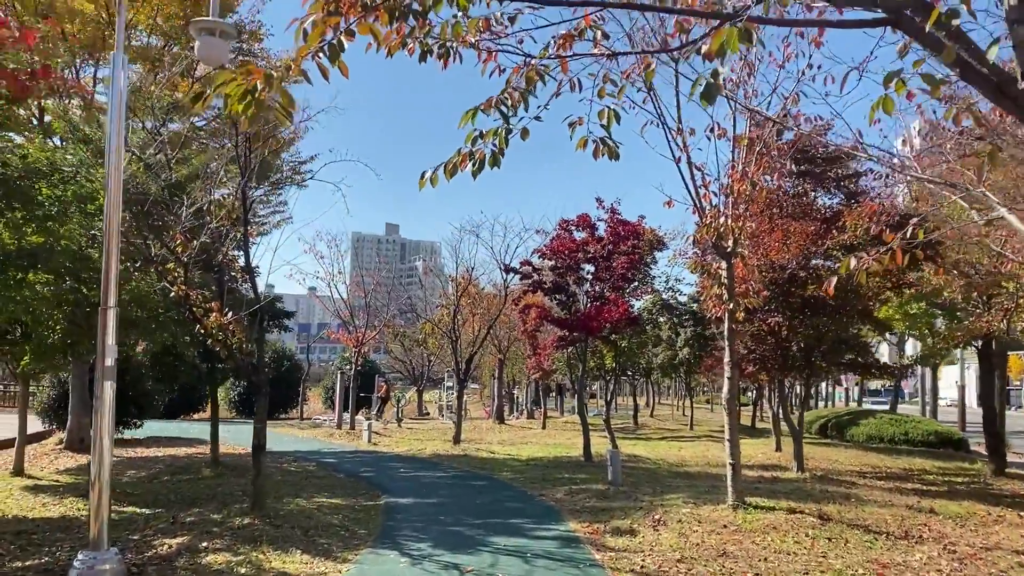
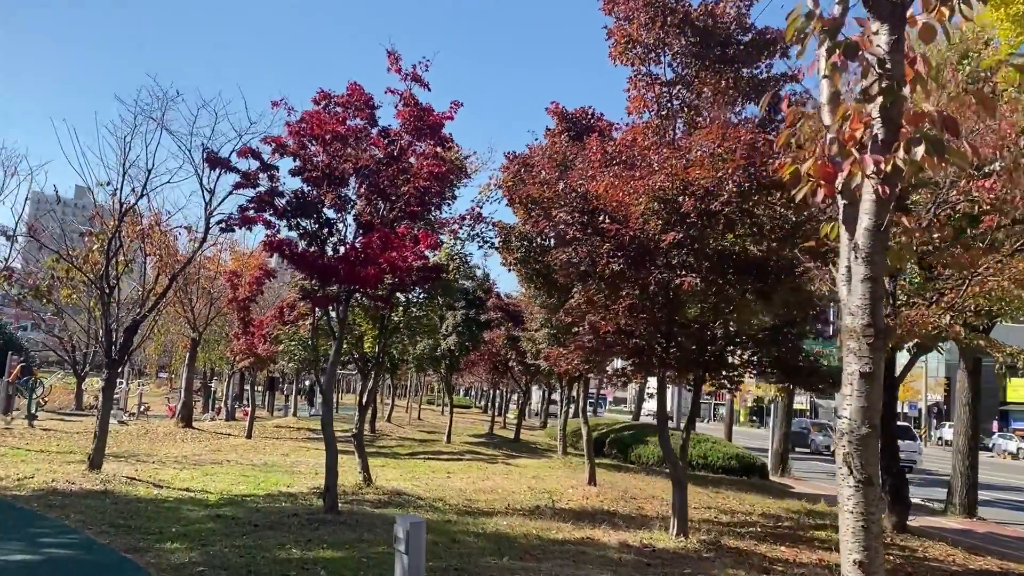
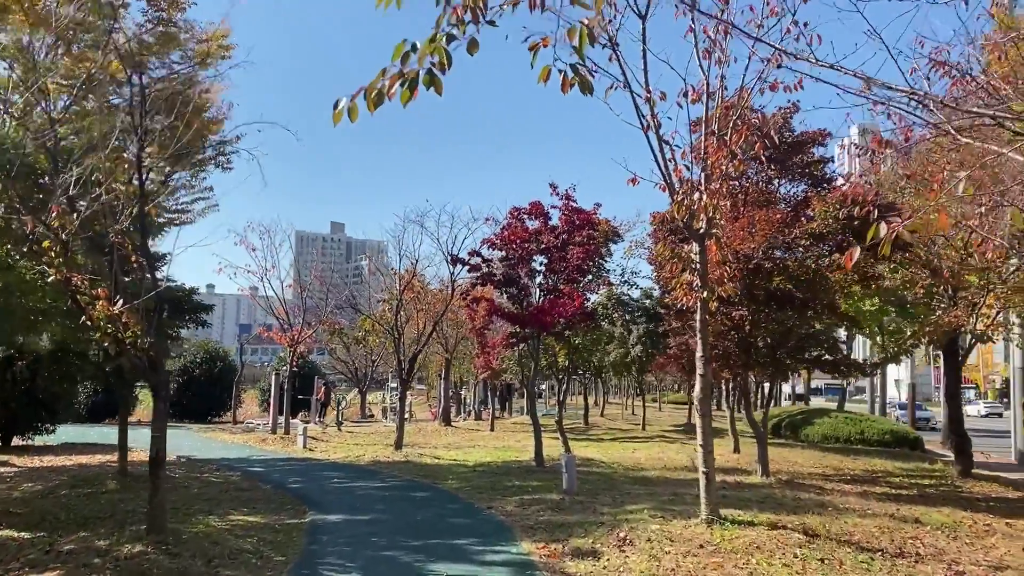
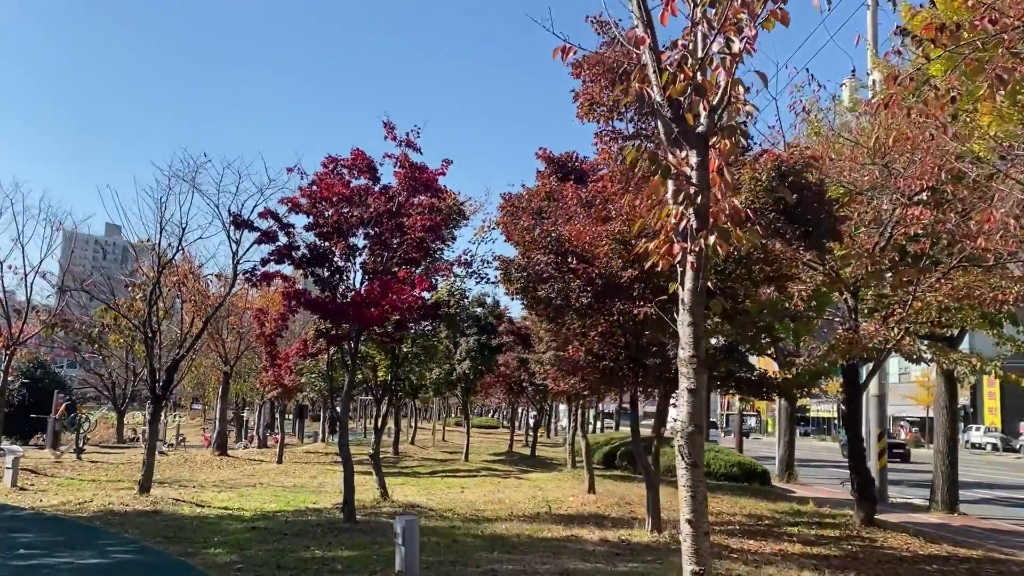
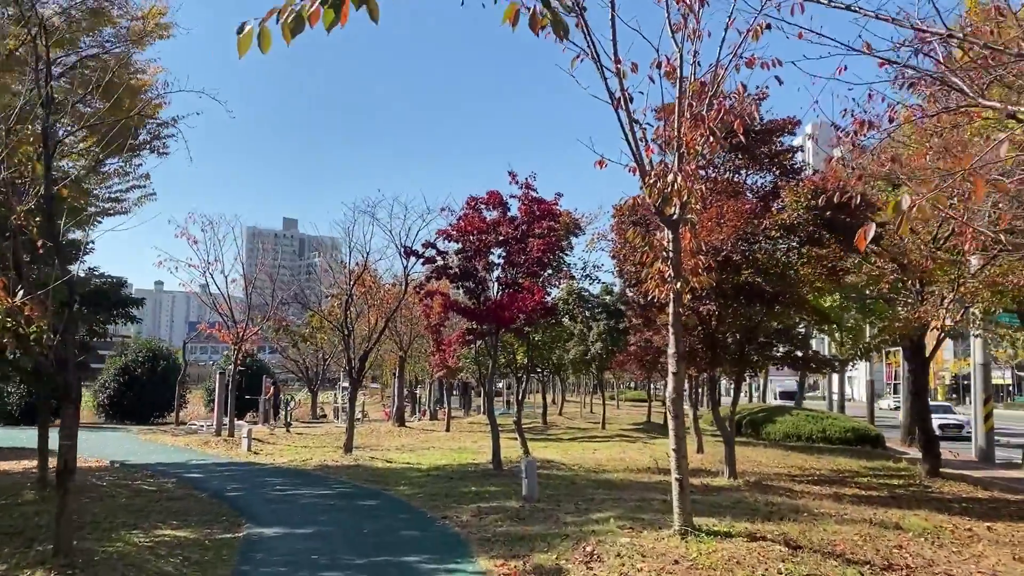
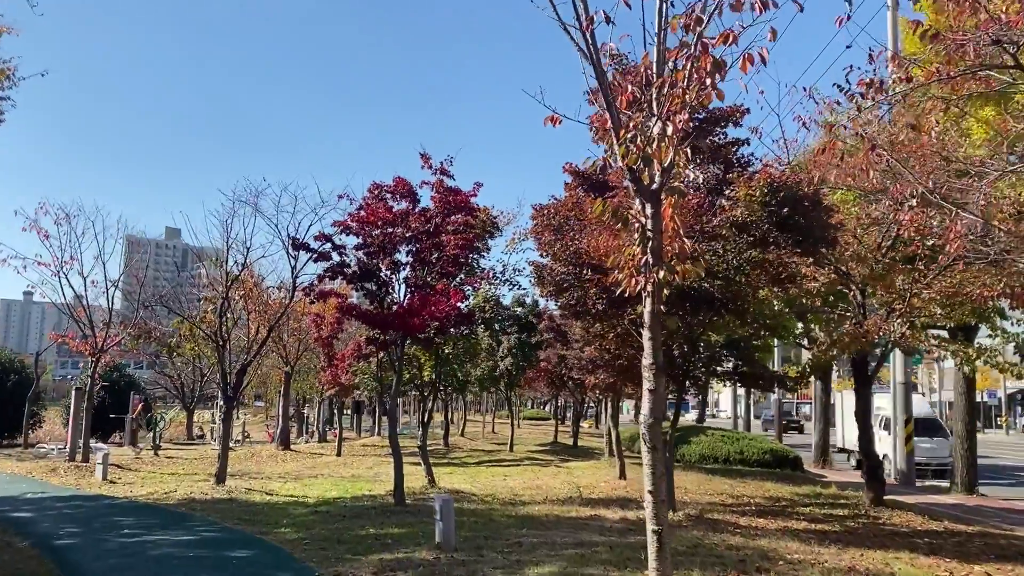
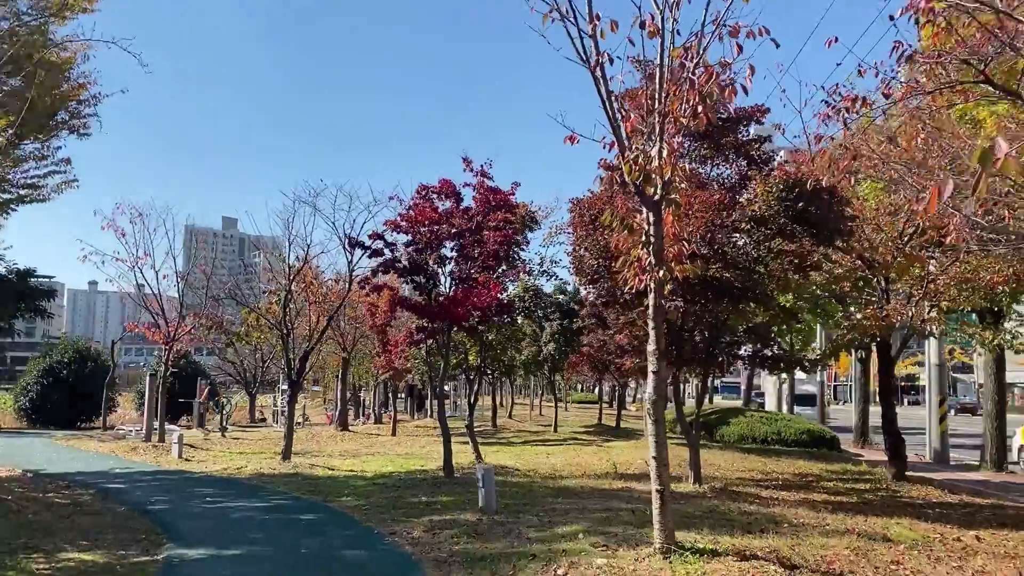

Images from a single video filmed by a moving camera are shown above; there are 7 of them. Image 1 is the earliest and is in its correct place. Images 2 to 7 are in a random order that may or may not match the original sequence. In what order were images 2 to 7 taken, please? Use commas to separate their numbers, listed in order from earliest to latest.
3, 5, 7, 6, 4, 2
